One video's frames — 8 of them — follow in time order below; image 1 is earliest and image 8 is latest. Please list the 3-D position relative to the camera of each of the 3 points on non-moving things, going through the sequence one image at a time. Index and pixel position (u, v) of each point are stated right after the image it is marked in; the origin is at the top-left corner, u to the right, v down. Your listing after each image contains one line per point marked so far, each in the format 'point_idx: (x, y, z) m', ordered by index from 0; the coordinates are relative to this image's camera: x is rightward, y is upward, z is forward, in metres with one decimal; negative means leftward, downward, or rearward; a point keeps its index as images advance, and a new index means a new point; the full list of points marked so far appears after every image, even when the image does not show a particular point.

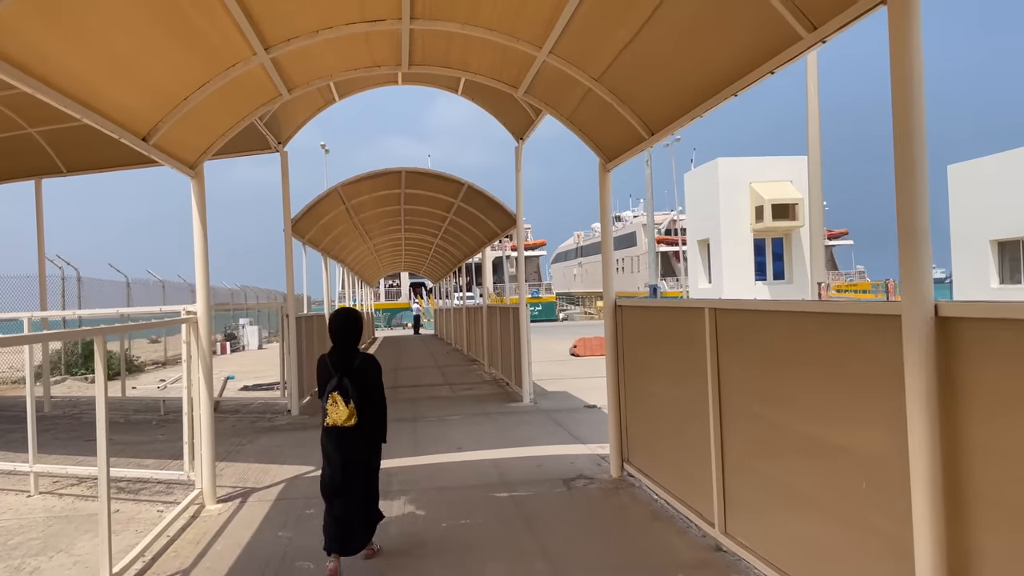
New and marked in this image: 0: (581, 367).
0: (+1.4, -1.6, +15.8) m
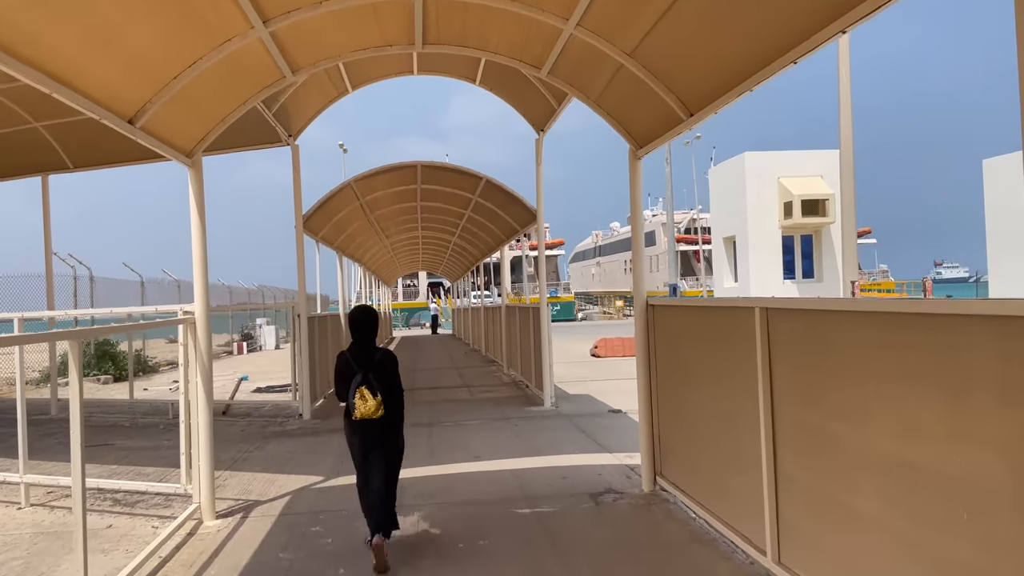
0: (+1.8, -1.6, +15.3) m
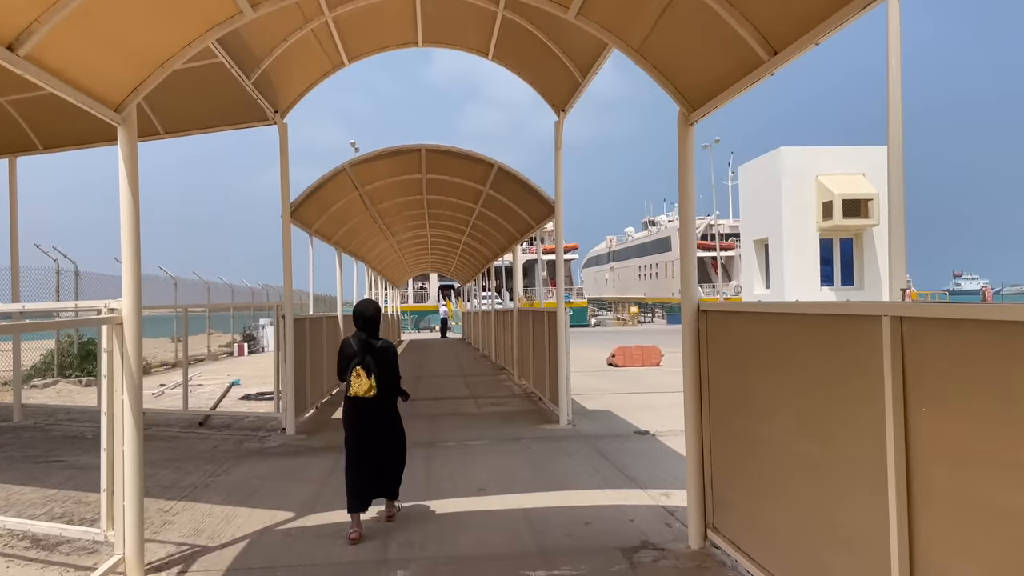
0: (+2.0, -1.7, +14.1) m
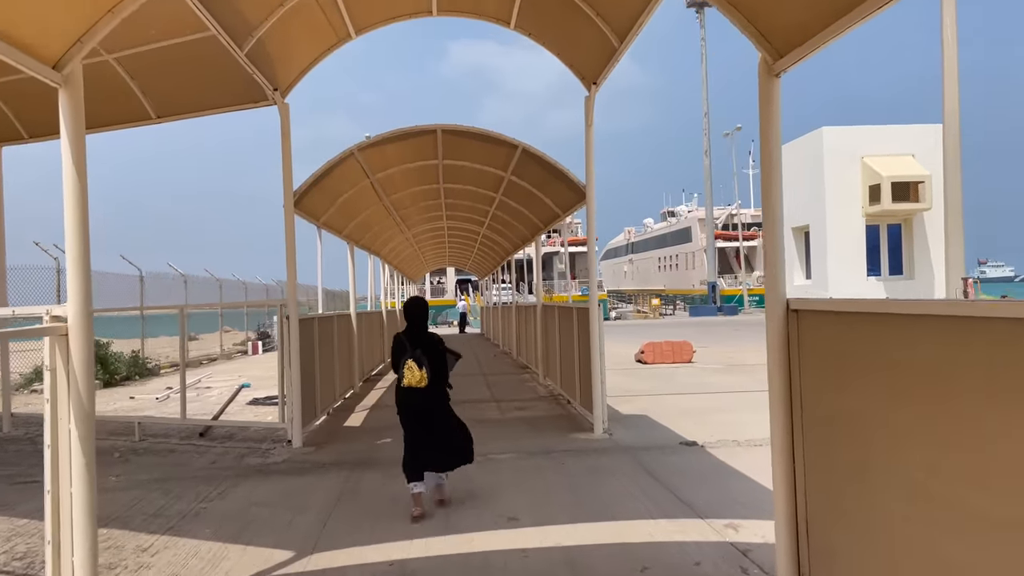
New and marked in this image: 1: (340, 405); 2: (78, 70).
0: (+2.4, -1.5, +13.2) m
1: (-2.4, -1.6, +10.8) m
2: (-1.9, +1.0, +3.4) m
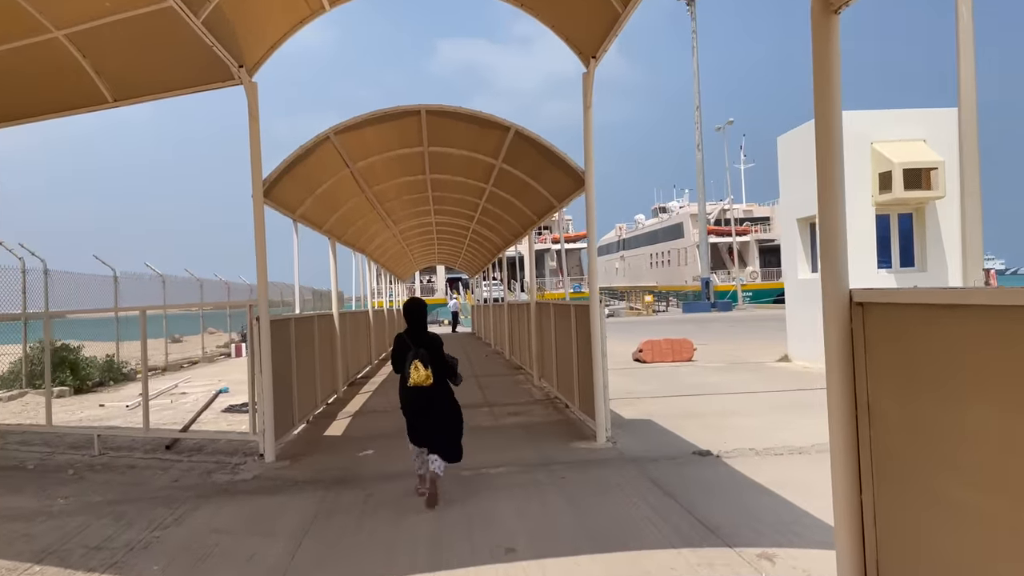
0: (+2.3, -1.5, +12.6) m
1: (-2.5, -1.6, +10.1) m
2: (-1.9, +1.0, +2.7) m
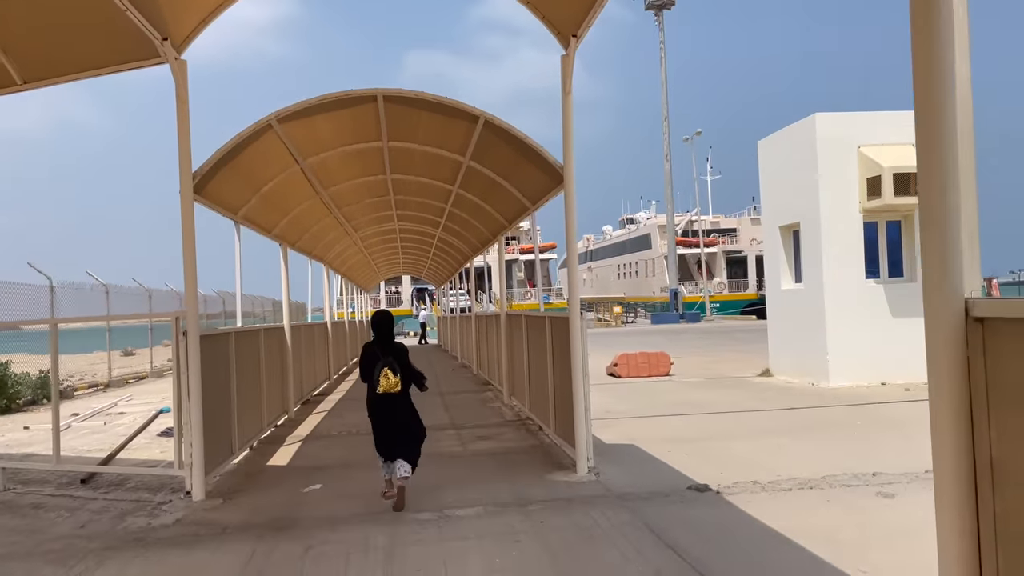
0: (+1.8, -1.6, +11.8) m
1: (-2.8, -1.7, +9.1) m
2: (-2.0, +1.0, +1.7) m
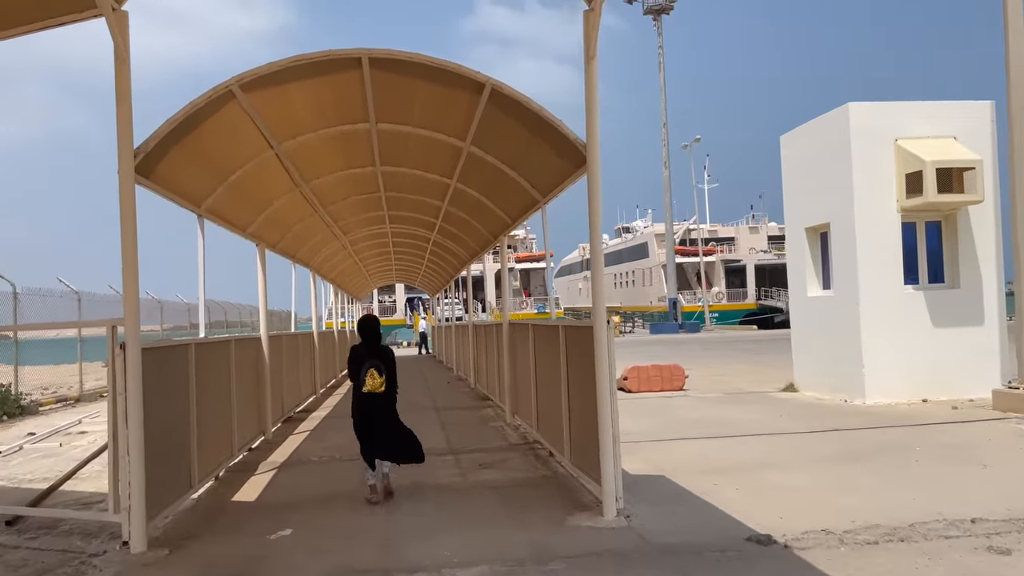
0: (+1.9, -1.7, +10.6) m
1: (-2.8, -1.8, +8.0) m
2: (-1.8, +1.0, +0.6) m
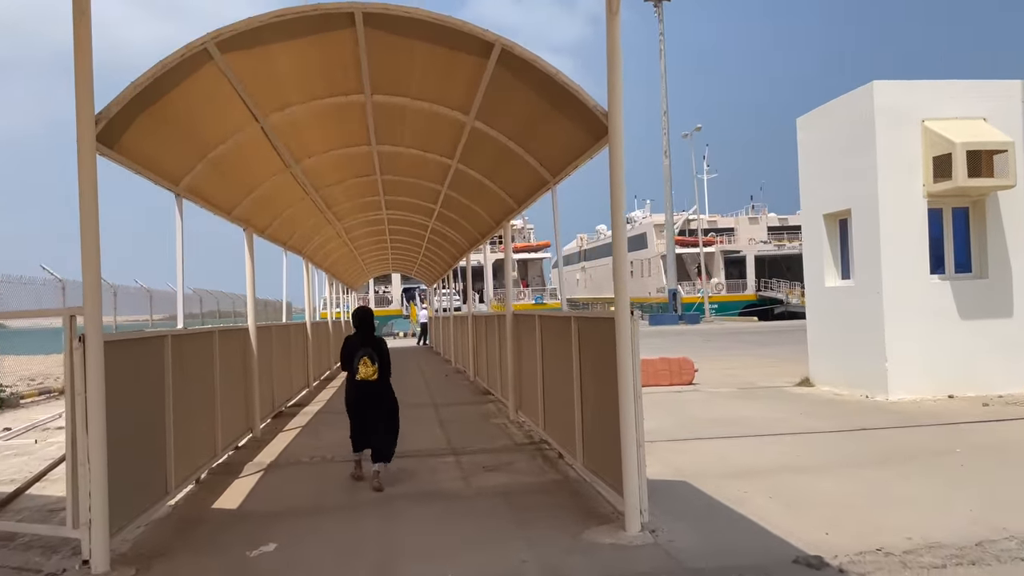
0: (+1.9, -1.6, +10.1) m
1: (-2.7, -1.7, +7.4) m
2: (-1.7, +1.0, 0.0) m
